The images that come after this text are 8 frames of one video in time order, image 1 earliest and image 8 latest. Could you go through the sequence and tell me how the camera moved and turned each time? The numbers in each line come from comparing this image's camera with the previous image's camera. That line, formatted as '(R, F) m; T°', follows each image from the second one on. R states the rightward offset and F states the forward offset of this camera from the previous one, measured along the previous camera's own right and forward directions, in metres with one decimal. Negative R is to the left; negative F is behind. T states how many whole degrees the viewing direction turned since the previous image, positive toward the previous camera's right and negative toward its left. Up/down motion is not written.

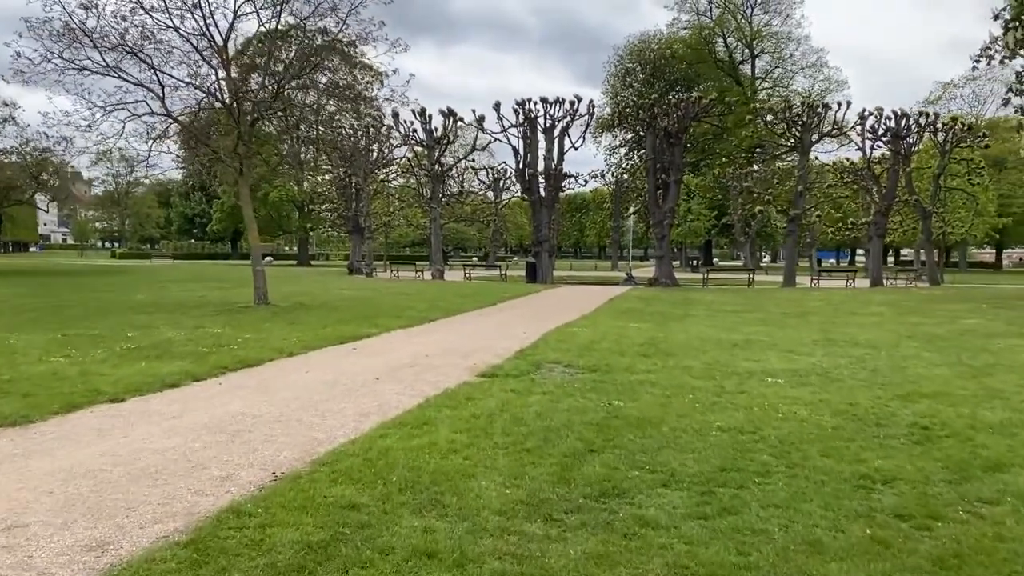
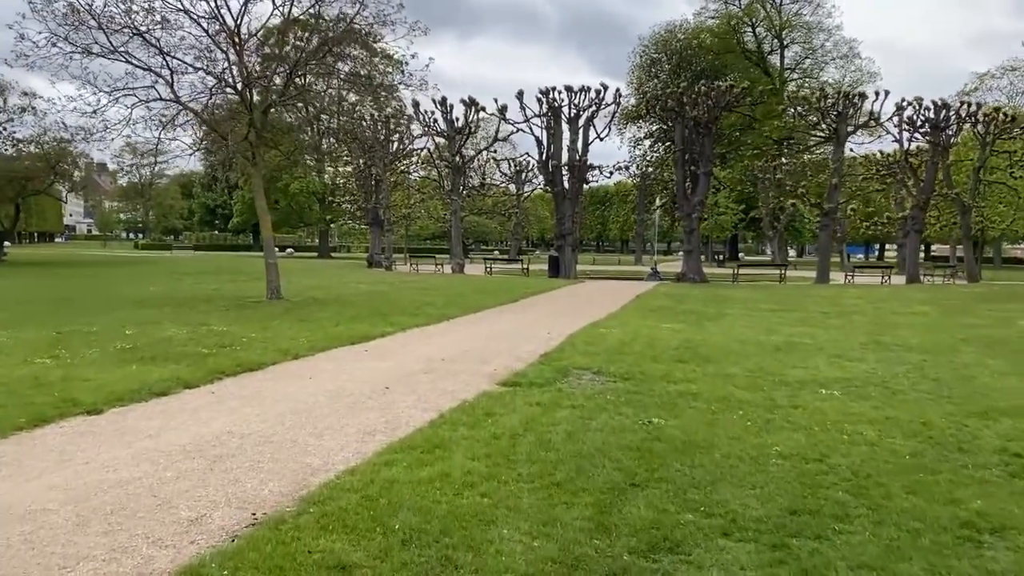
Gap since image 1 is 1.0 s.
(0.0, +0.9) m; -1°
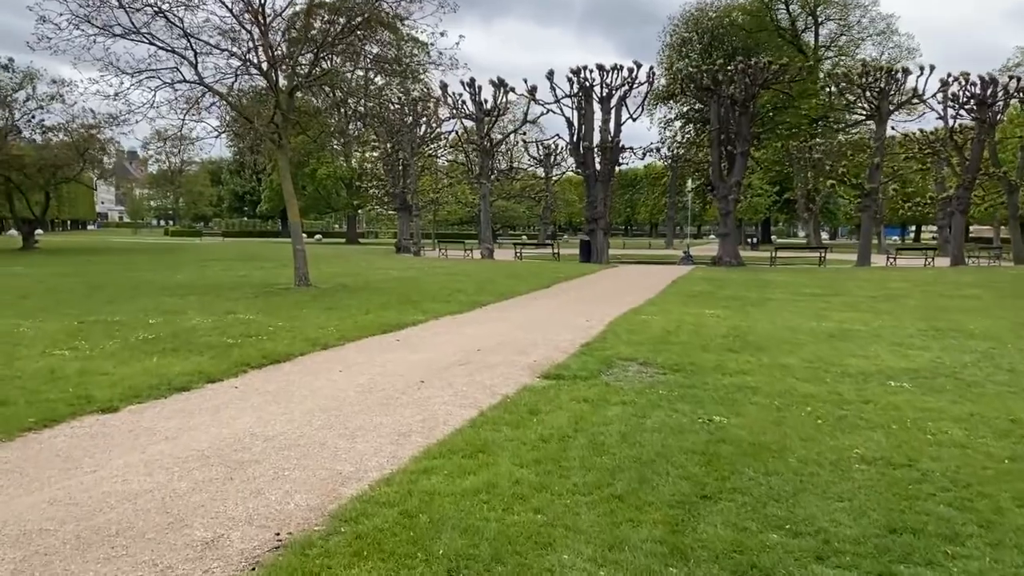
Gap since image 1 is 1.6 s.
(-0.1, +0.6) m; -2°
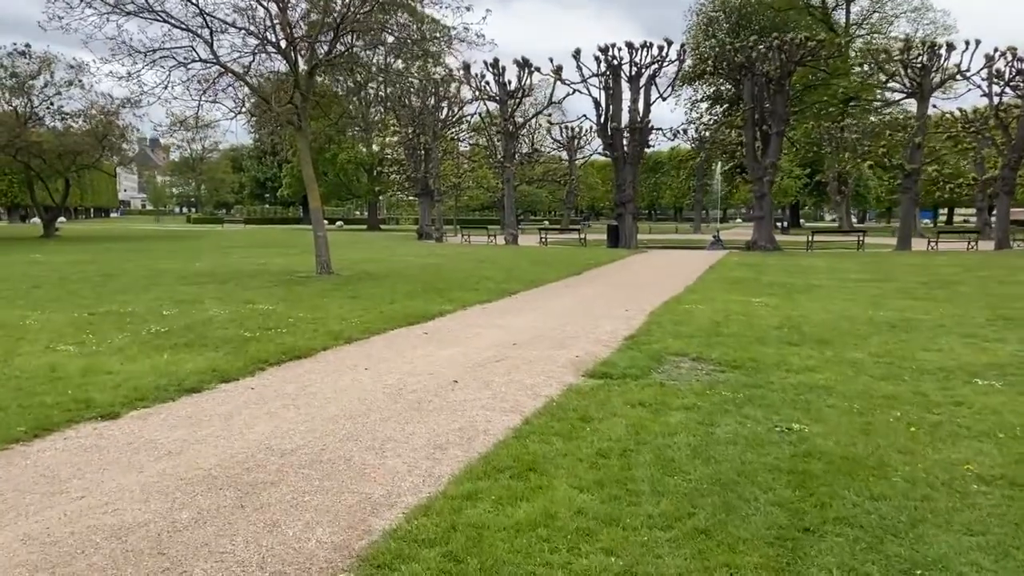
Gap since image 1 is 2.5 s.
(-0.2, +0.7) m; -1°
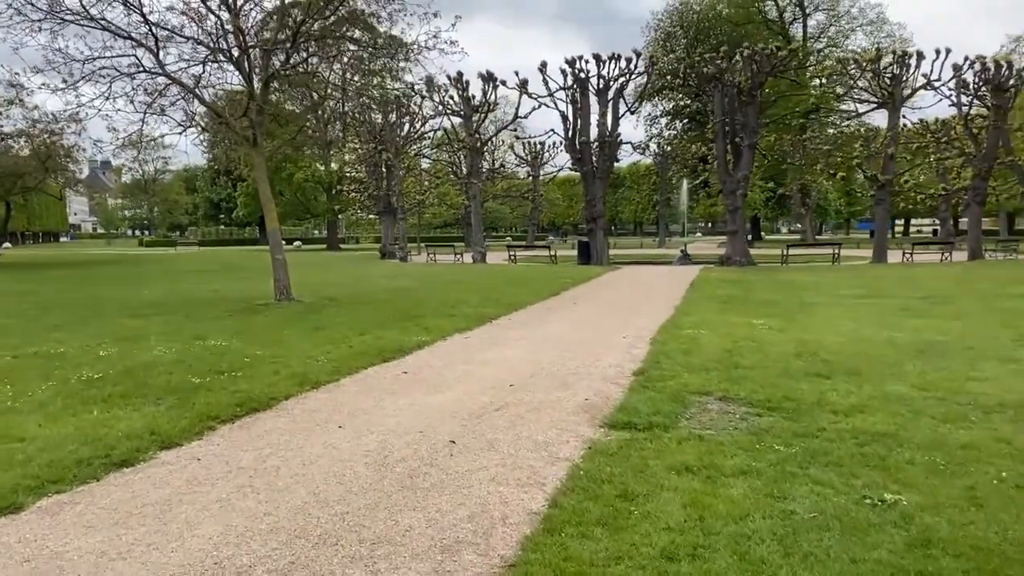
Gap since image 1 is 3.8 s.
(-0.3, +1.1) m; +3°
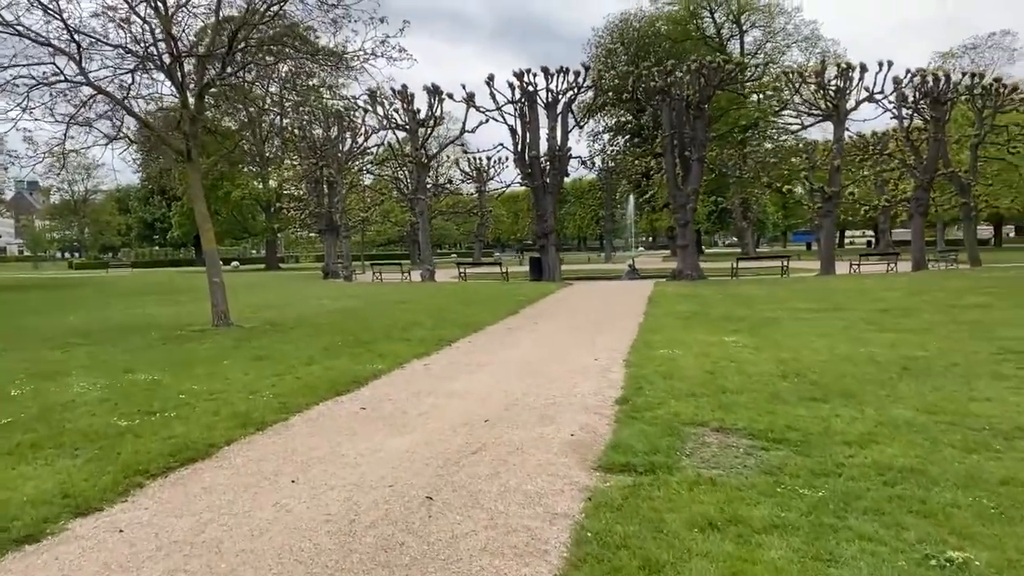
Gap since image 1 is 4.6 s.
(-0.2, +0.8) m; +4°
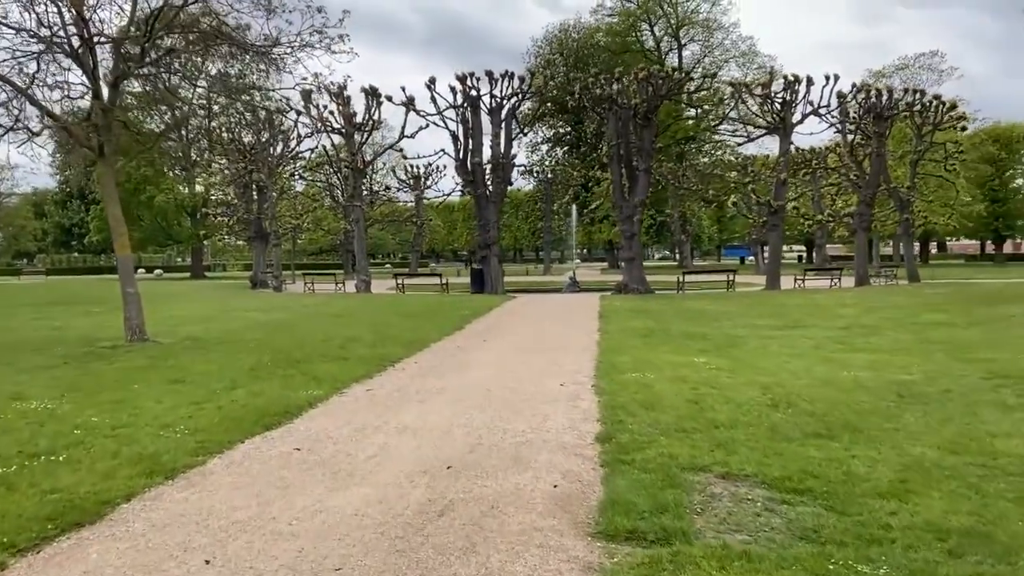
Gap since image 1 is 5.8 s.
(-0.2, +1.0) m; +4°
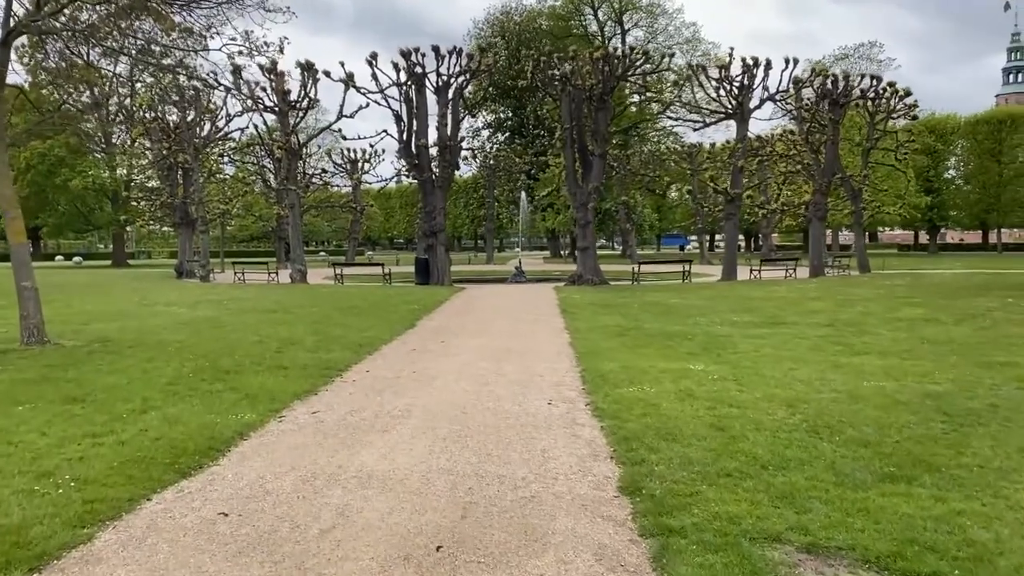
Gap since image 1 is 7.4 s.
(-0.4, +1.5) m; +4°
